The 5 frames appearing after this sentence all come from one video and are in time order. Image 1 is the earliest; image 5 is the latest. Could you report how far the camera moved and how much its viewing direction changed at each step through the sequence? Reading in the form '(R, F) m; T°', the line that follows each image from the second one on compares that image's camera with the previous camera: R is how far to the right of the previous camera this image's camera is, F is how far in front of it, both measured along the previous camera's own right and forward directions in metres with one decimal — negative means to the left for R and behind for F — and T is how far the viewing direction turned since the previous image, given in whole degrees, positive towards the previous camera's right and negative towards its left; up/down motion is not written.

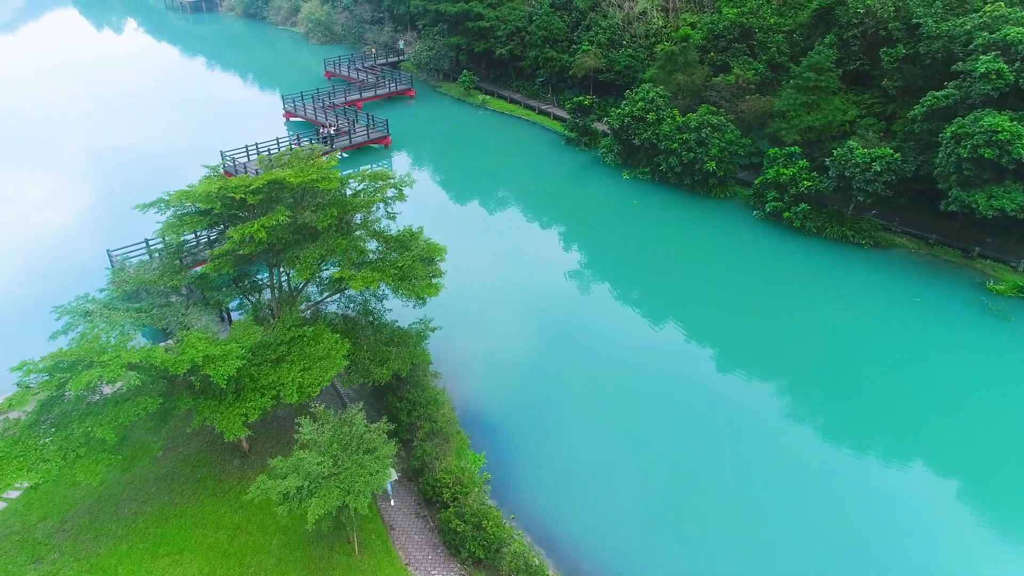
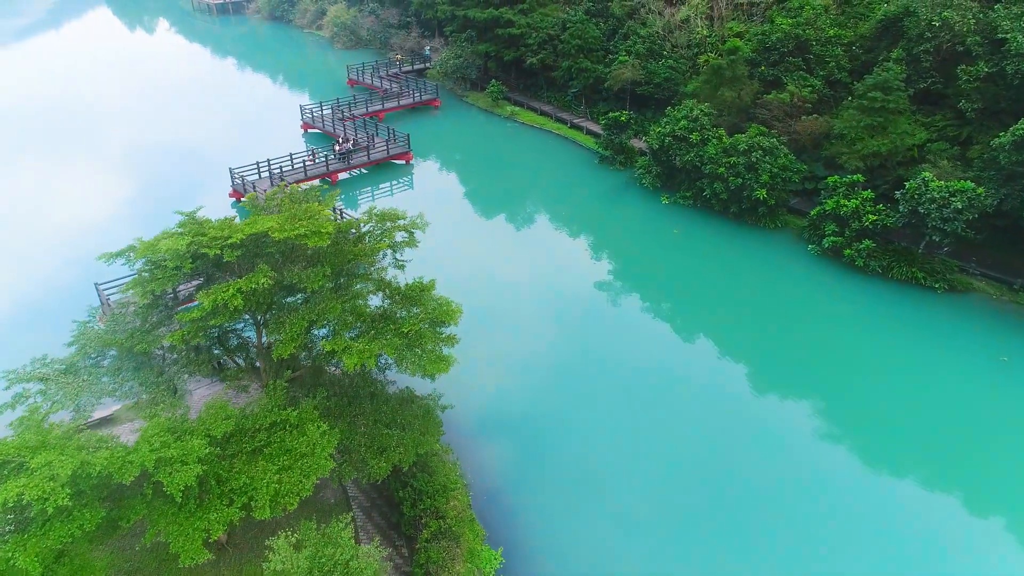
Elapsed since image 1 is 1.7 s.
(0.0, +1.7) m; -2°
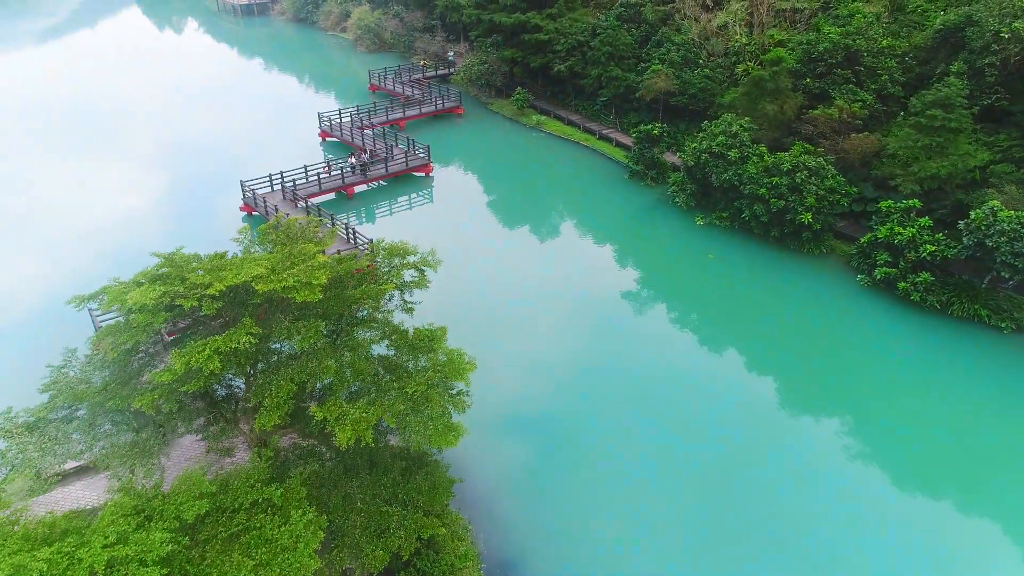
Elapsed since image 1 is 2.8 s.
(0.0, +1.2) m; -2°
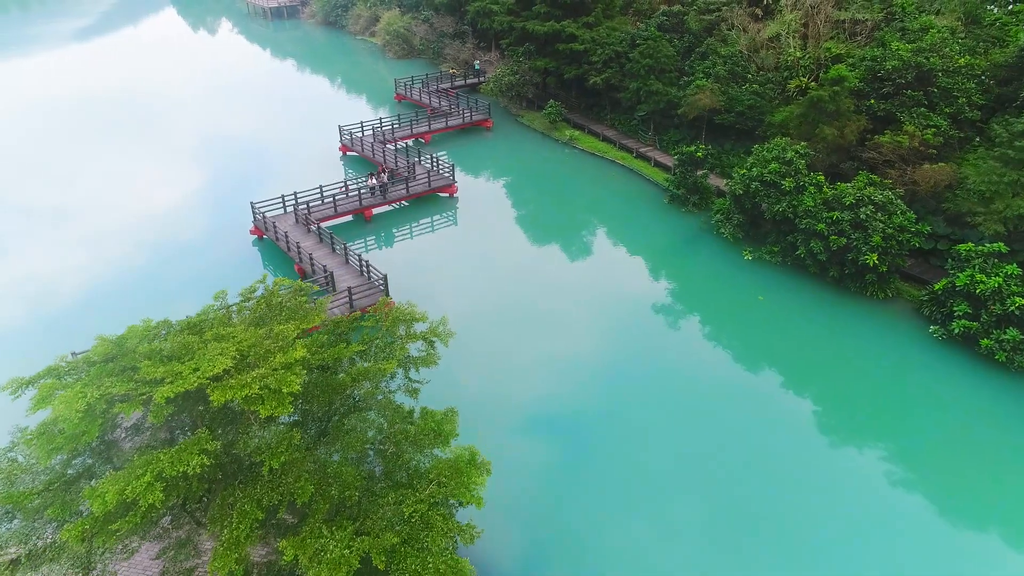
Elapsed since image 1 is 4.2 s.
(0.0, +1.6) m; -2°
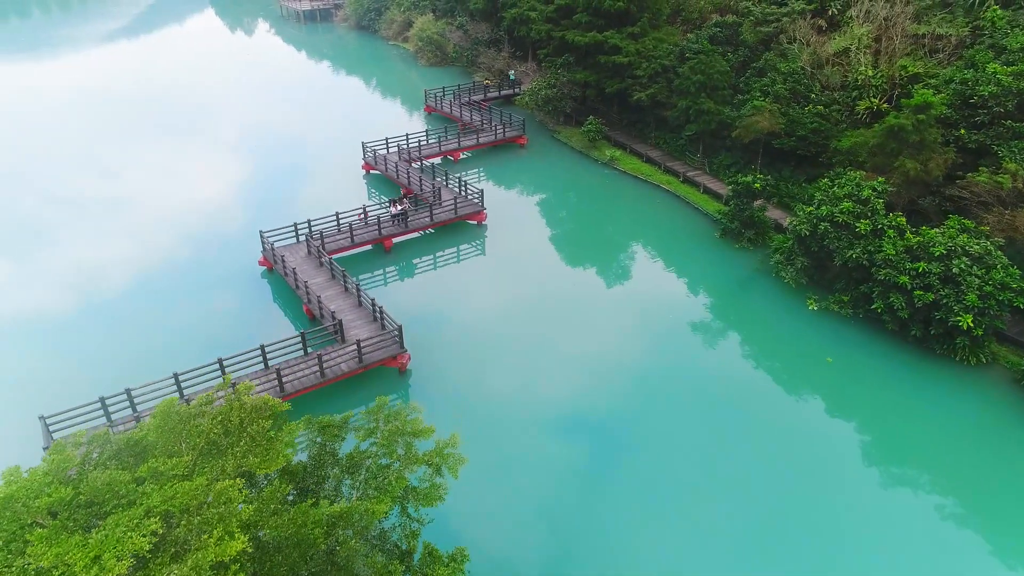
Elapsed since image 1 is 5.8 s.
(0.0, +1.9) m; -3°
